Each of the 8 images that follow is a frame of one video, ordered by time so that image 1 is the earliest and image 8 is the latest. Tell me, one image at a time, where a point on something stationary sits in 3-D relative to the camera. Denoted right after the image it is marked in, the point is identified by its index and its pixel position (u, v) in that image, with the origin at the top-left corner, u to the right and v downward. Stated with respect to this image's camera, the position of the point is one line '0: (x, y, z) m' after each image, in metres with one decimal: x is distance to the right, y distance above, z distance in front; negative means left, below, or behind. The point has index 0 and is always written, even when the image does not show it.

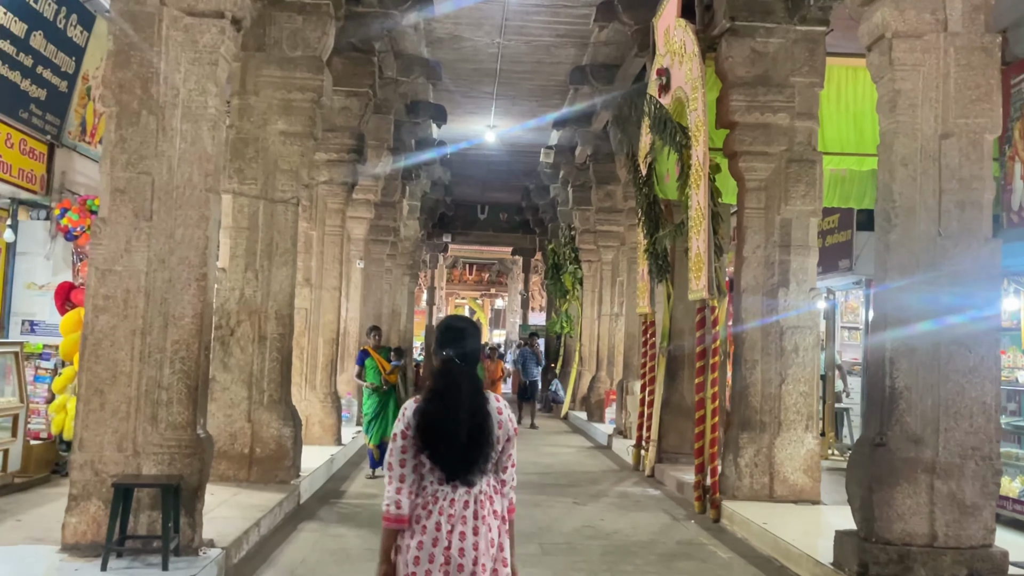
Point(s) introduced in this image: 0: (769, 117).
0: (+1.8, +1.2, +5.7) m
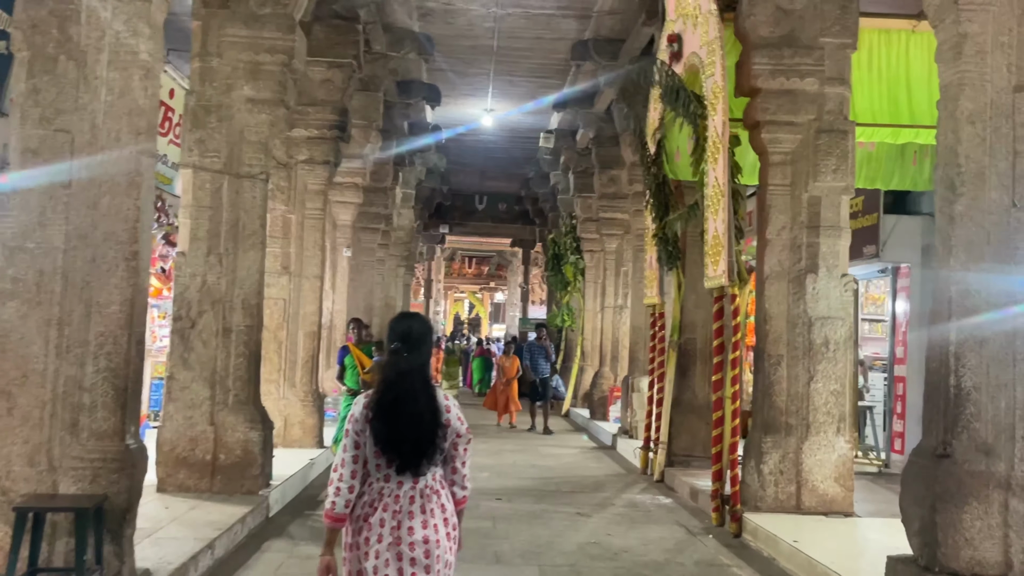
0: (+1.8, +1.3, +5.1) m
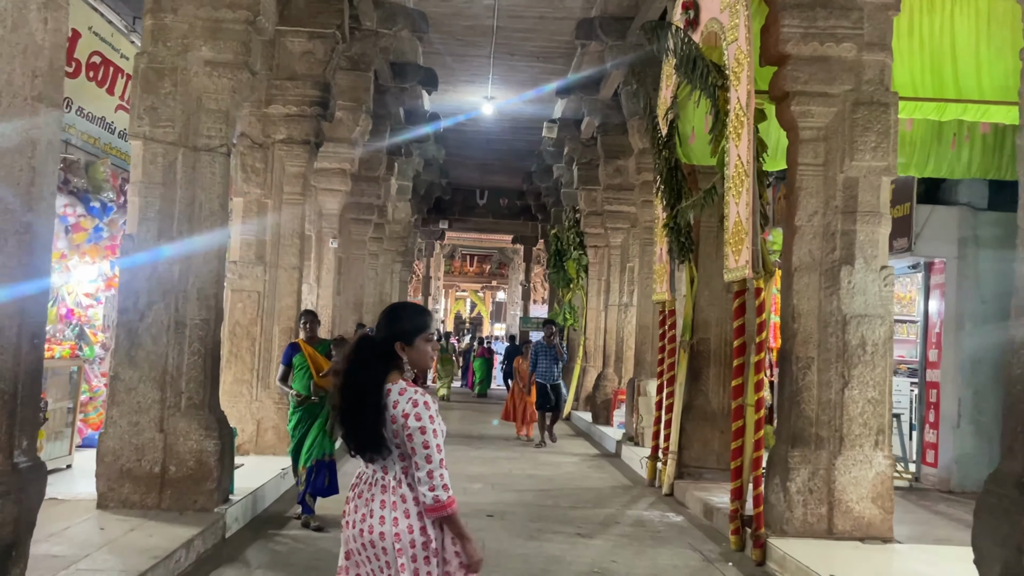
0: (+1.7, +1.3, +4.5) m
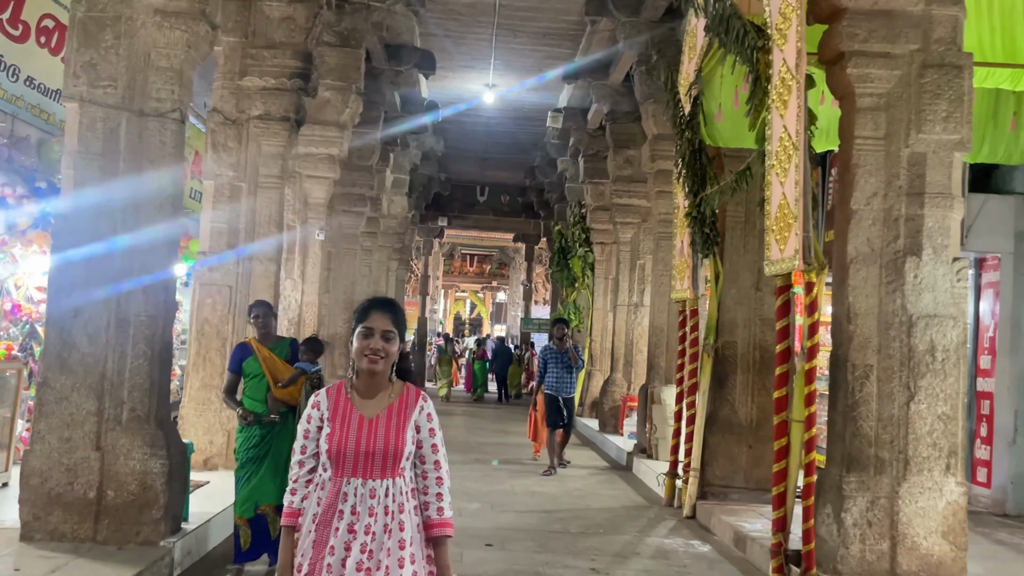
0: (+1.8, +1.3, +3.8) m
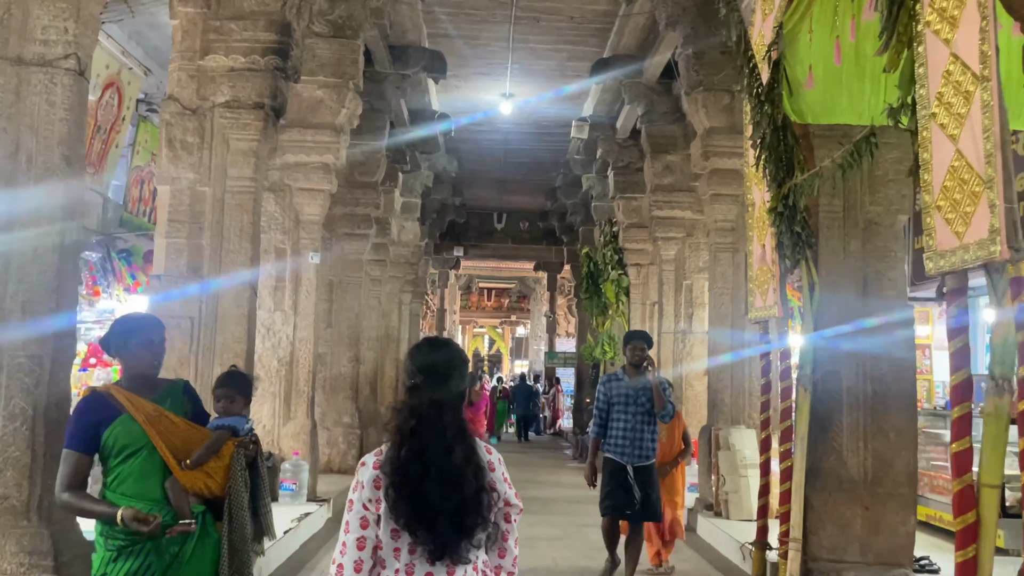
0: (+1.9, +1.3, +2.6) m
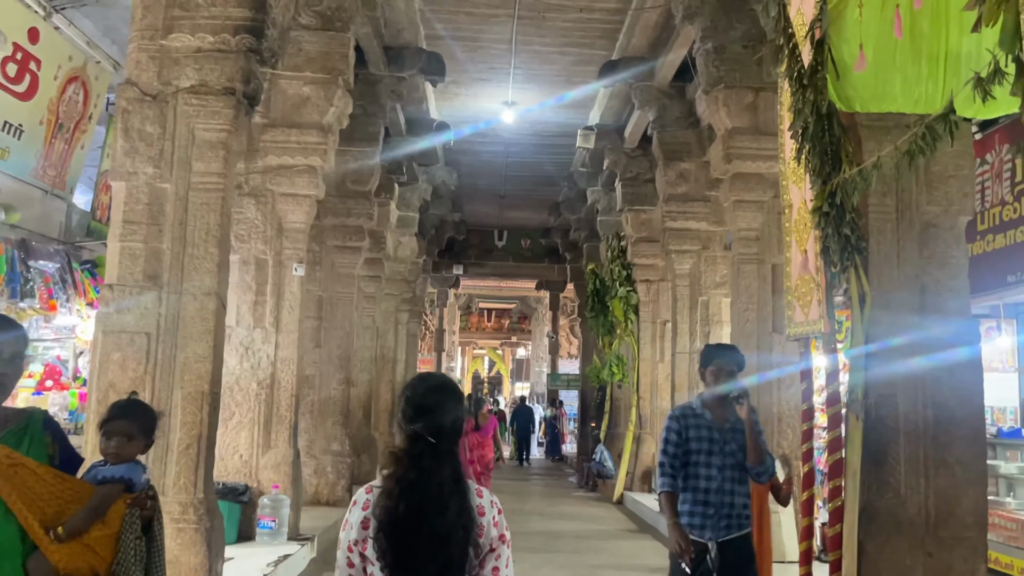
0: (+1.9, +1.3, +2.0) m
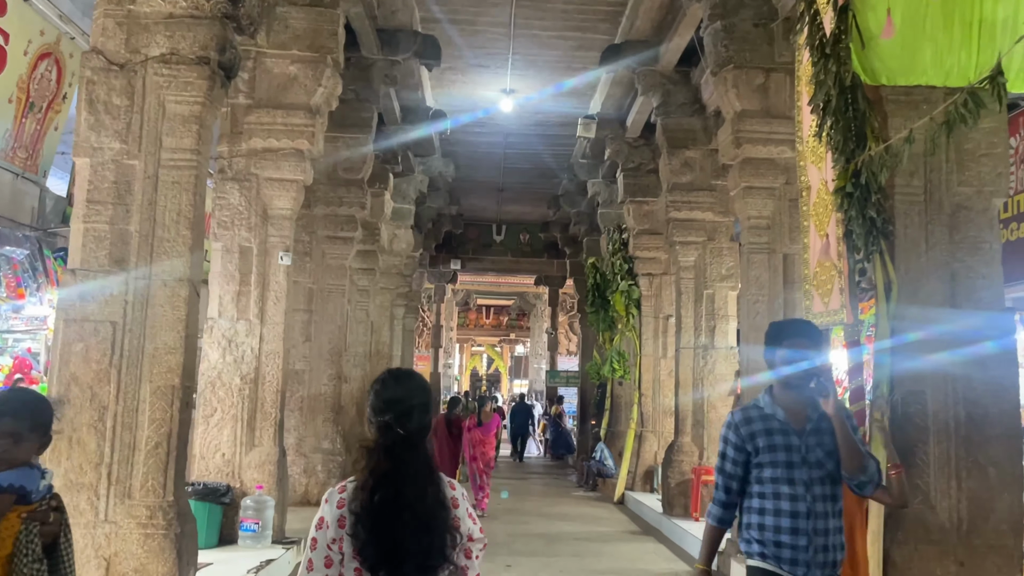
0: (+1.9, +1.4, +1.8) m
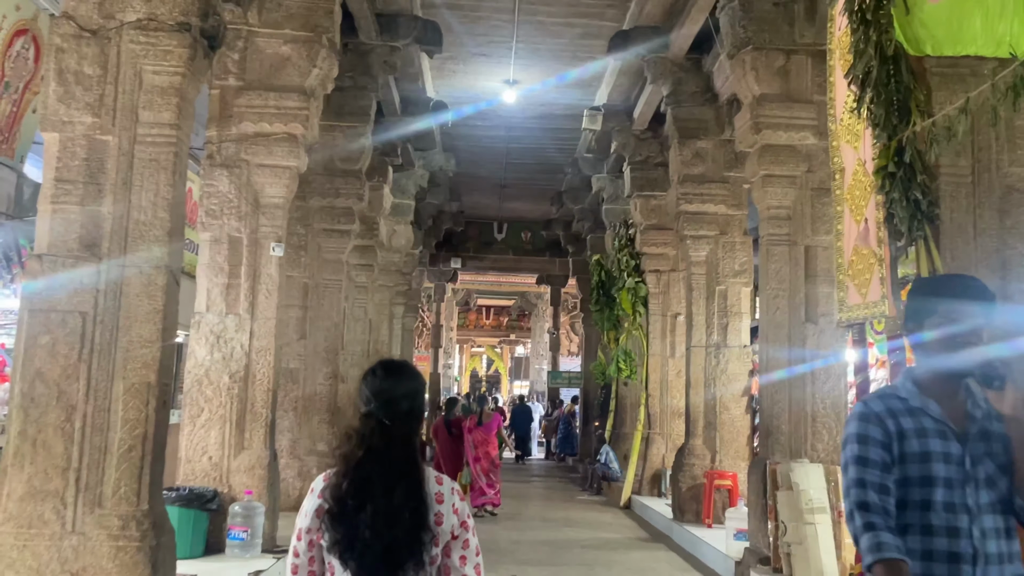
0: (+2.0, +1.4, +1.4) m
